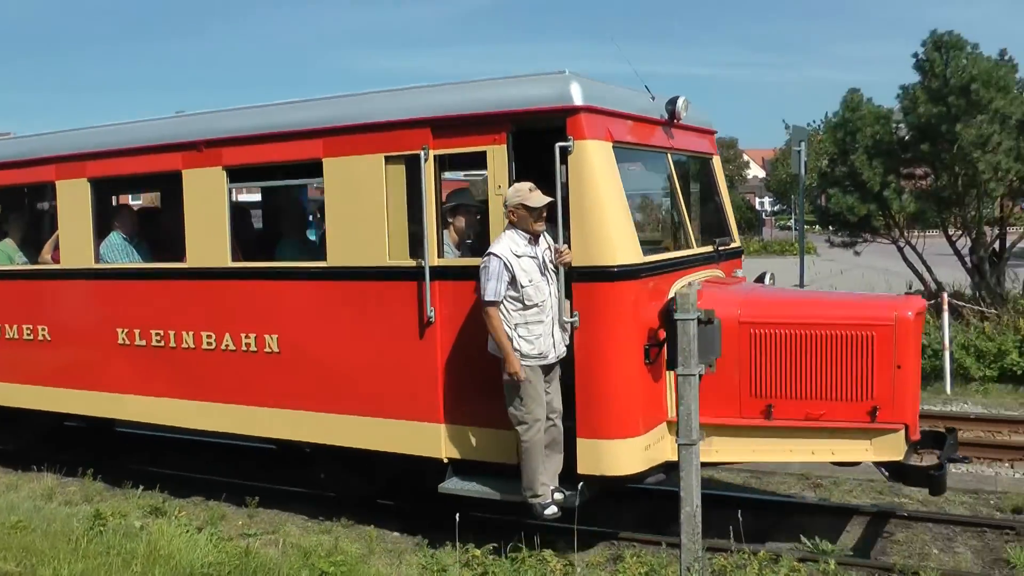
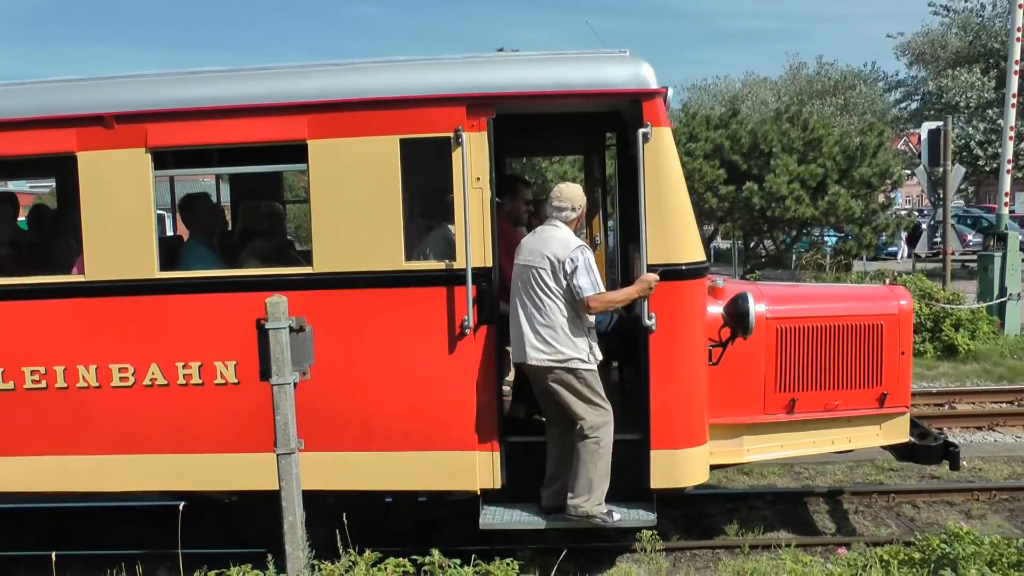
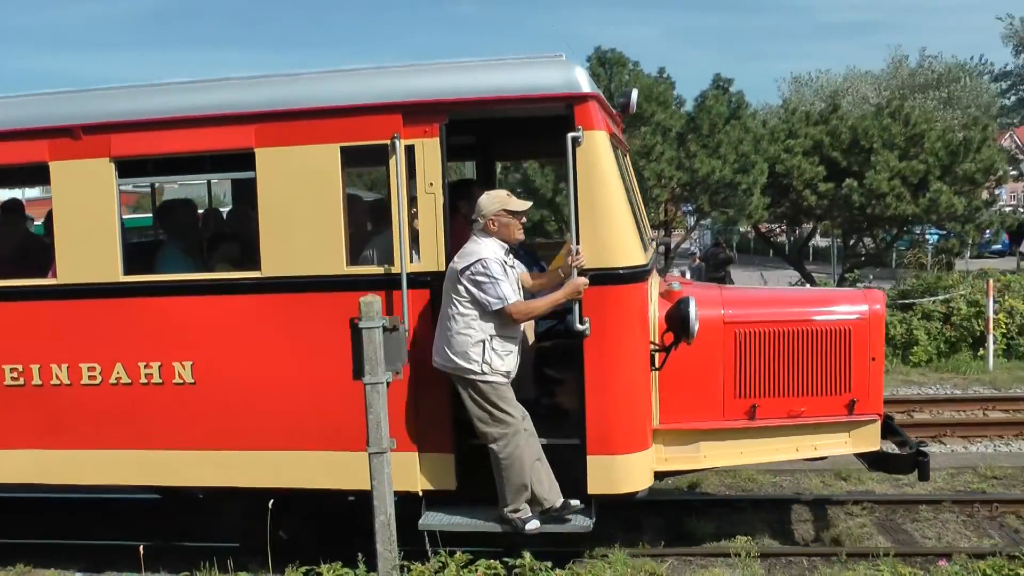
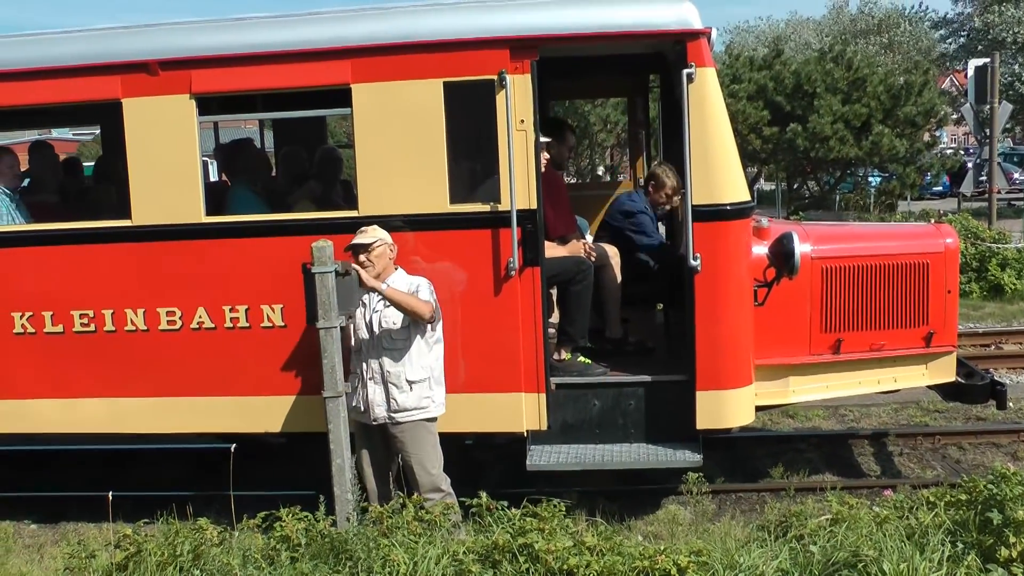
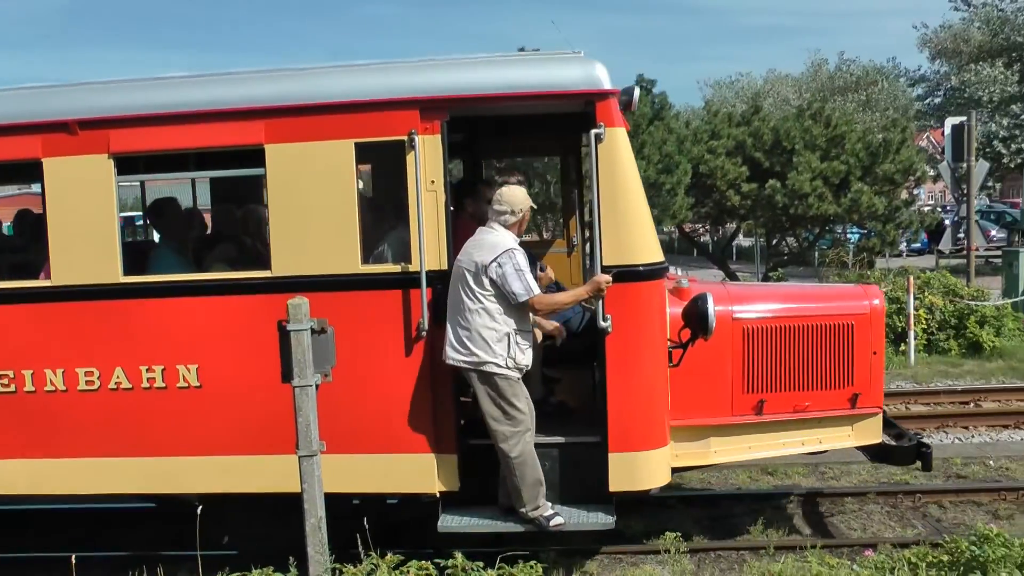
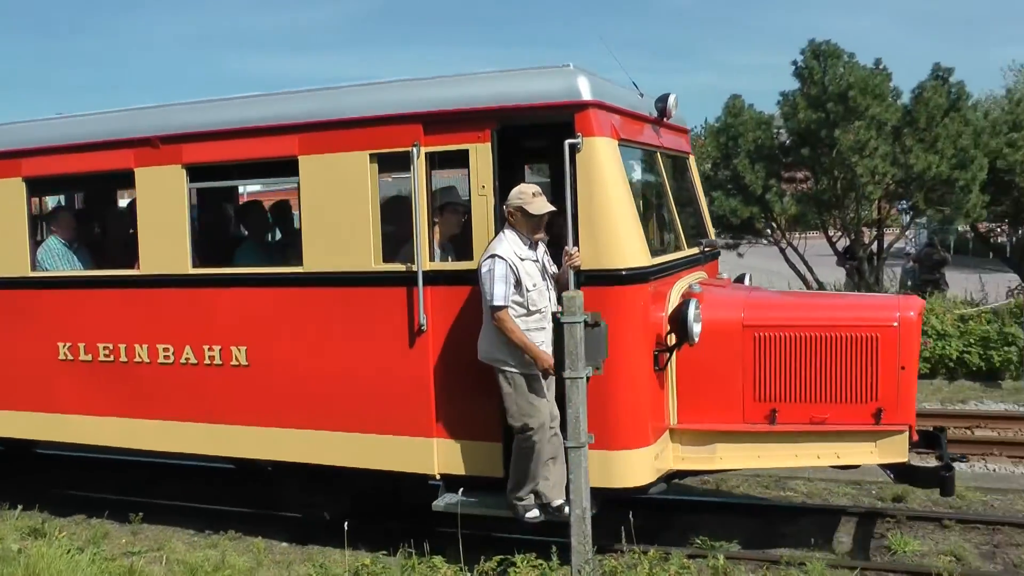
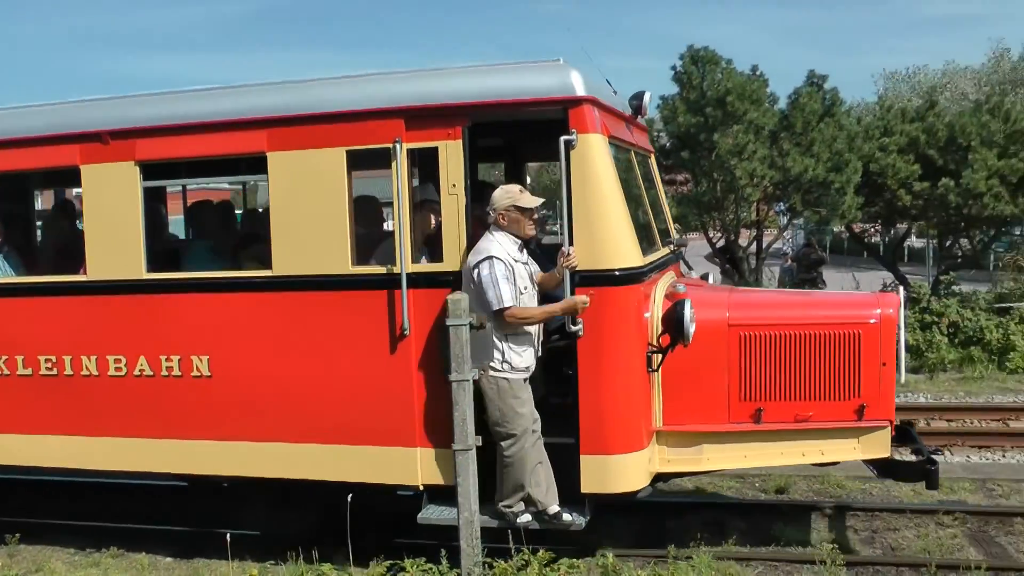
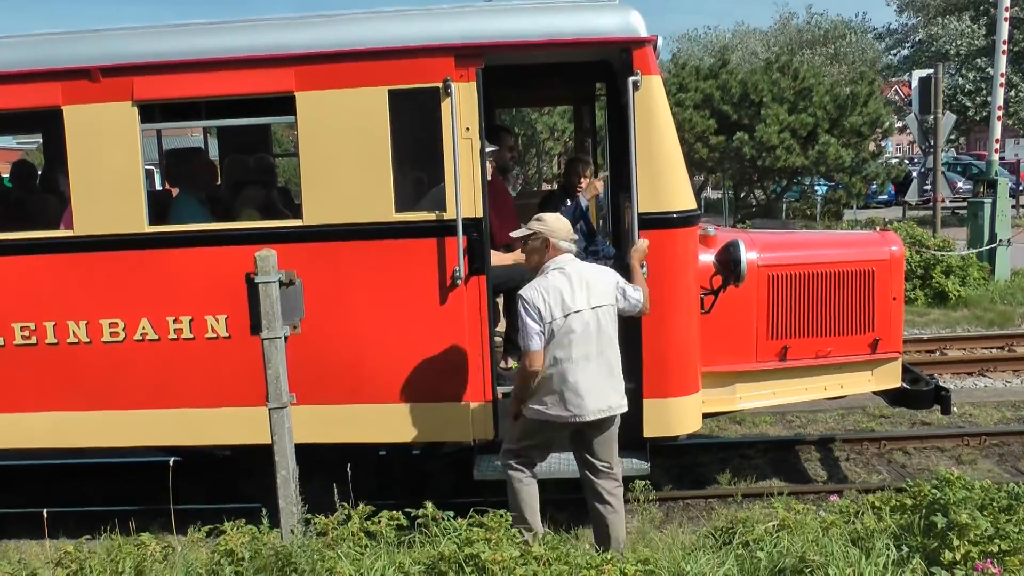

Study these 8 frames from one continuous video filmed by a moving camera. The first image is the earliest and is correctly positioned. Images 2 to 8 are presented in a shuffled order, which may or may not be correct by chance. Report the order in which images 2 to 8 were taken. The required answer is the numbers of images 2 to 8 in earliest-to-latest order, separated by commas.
6, 7, 3, 5, 2, 8, 4
